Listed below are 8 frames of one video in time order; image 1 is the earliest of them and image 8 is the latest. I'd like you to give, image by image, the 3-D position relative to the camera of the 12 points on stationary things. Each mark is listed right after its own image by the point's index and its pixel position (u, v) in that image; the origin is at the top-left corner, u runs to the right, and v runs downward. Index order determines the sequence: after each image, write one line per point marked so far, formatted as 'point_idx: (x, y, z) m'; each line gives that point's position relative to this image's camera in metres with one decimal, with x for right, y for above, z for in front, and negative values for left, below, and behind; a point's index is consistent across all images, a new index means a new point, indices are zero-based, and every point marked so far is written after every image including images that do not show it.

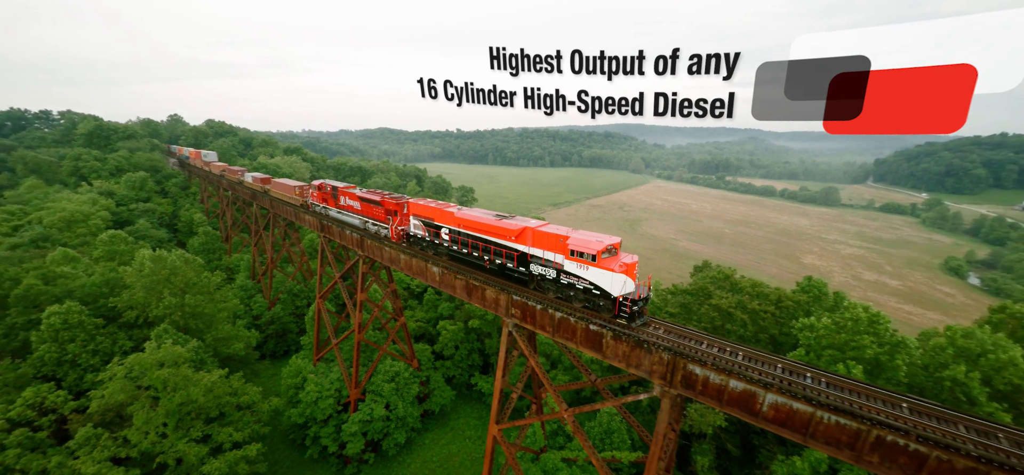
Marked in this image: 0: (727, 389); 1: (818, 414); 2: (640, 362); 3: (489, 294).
0: (+5.4, -3.8, +9.8) m
1: (+6.9, -4.0, +8.8) m
2: (+3.6, -3.6, +11.3) m
3: (-1.1, -2.1, +15.5) m
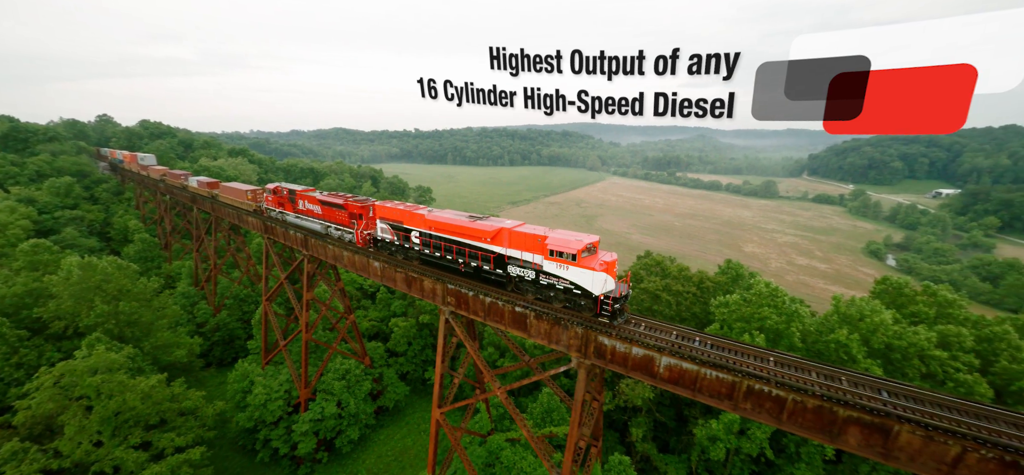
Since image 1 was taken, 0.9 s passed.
0: (+3.3, -3.3, +11.1) m
1: (+5.0, -3.5, +10.2) m
2: (+1.5, -3.2, +12.4) m
3: (-3.6, -1.9, +16.1) m
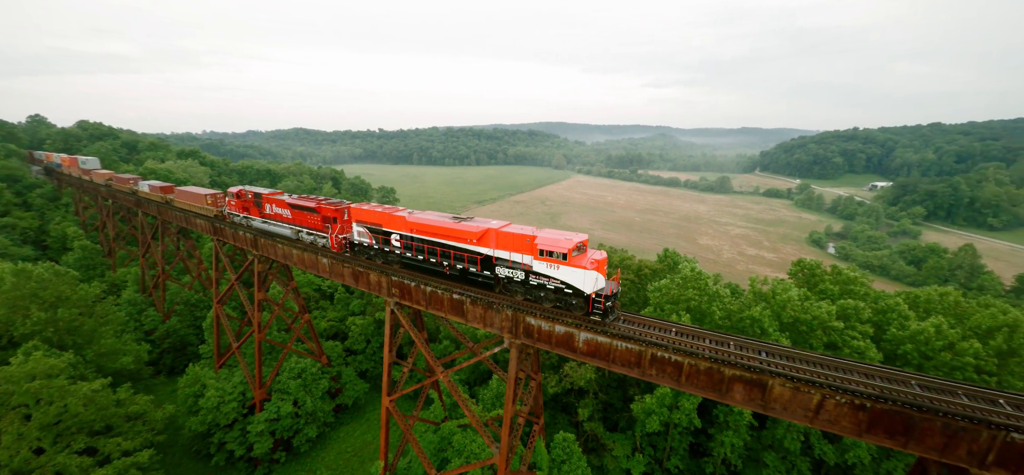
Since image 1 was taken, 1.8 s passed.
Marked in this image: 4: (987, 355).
0: (+1.3, -3.0, +12.1) m
1: (+3.0, -3.1, +11.4) m
2: (-0.7, -2.8, +13.3) m
3: (-6.0, -1.7, +16.7) m
4: (+20.4, -5.0, +16.6) m
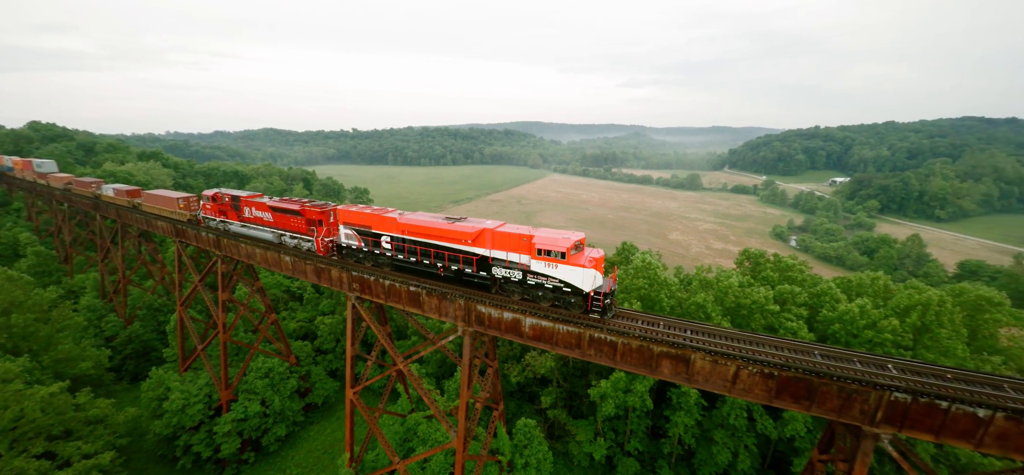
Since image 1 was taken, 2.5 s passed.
0: (-0.3, -2.7, +12.9) m
1: (+1.4, -2.8, +12.3) m
2: (-2.3, -2.6, +14.0) m
3: (-7.9, -1.6, +17.1) m
4: (+18.6, -4.4, +18.3) m
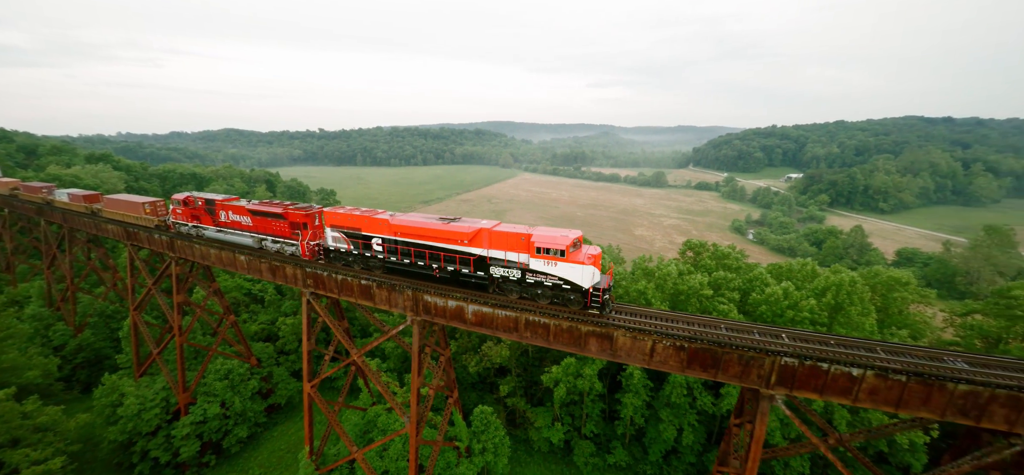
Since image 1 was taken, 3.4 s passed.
0: (-2.3, -2.5, +13.8) m
1: (-0.5, -2.5, +13.3) m
2: (-4.4, -2.4, +14.8) m
3: (-10.1, -1.5, +17.6) m
4: (+16.3, -3.8, +20.4) m
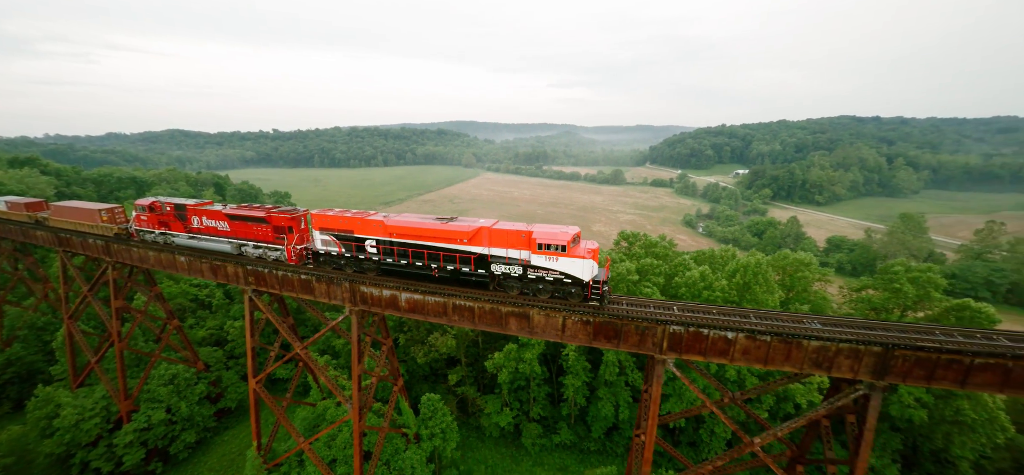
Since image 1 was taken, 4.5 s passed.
0: (-5.0, -2.3, +14.9) m
1: (-3.2, -2.3, +14.5) m
2: (-7.1, -2.3, +15.7) m
3: (-13.1, -1.5, +18.0) m
4: (+13.0, -3.1, +22.9) m
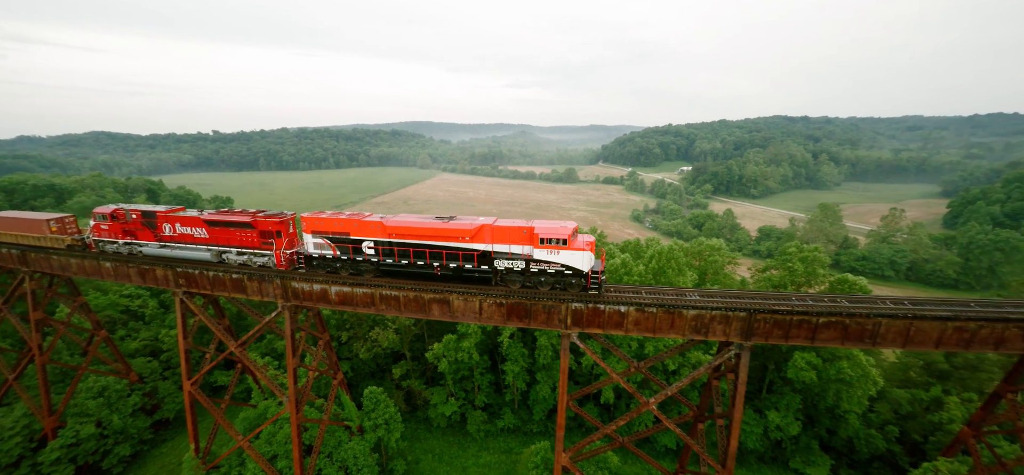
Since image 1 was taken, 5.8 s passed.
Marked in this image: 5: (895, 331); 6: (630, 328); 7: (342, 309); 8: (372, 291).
0: (-8.1, -2.2, +15.8) m
1: (-6.3, -2.2, +15.6) m
2: (-10.3, -2.3, +16.4) m
3: (-16.5, -1.7, +18.1) m
4: (+9.1, -2.5, +25.5) m
5: (+15.9, -3.8, +16.0) m
6: (+4.6, -3.6, +15.4) m
7: (-7.0, -3.0, +16.0) m
8: (-5.5, -2.2, +15.4) m
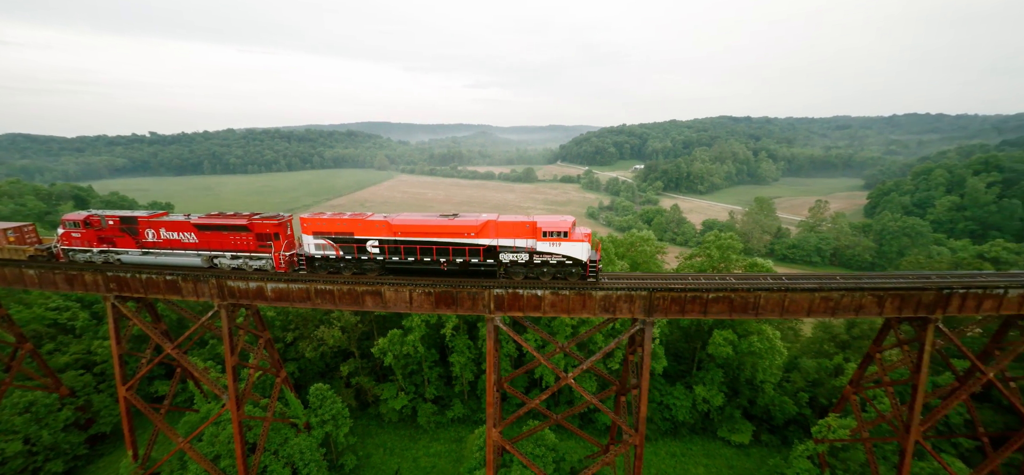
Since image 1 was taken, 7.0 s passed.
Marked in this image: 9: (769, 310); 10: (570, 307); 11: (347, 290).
0: (-11.2, -2.3, +16.5) m
1: (-9.4, -2.2, +16.4) m
2: (-13.5, -2.4, +16.9) m
3: (-19.8, -2.0, +18.1) m
4: (+5.1, -2.1, +27.7) m
5: (+12.7, -3.2, +18.9) m
6: (+1.6, -3.3, +17.2) m
7: (-10.1, -3.1, +16.8) m
8: (-8.6, -2.2, +16.4) m
9: (+12.7, -3.7, +19.1) m
10: (+2.6, -3.2, +17.2) m
11: (-7.0, -2.4, +16.4) m
